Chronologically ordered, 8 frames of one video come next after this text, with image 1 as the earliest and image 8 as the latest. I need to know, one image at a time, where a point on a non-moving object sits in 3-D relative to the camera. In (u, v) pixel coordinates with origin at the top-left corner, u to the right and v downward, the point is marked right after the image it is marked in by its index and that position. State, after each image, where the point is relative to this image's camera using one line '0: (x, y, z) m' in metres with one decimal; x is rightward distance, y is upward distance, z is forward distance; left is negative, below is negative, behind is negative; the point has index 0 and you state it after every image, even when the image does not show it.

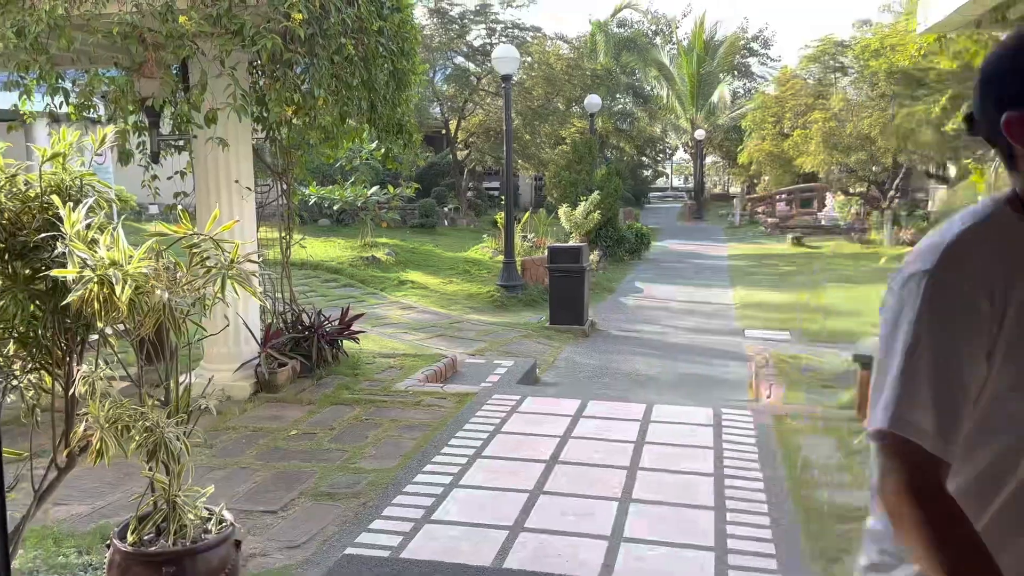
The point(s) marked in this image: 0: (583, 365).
0: (+0.6, -0.7, +7.1) m
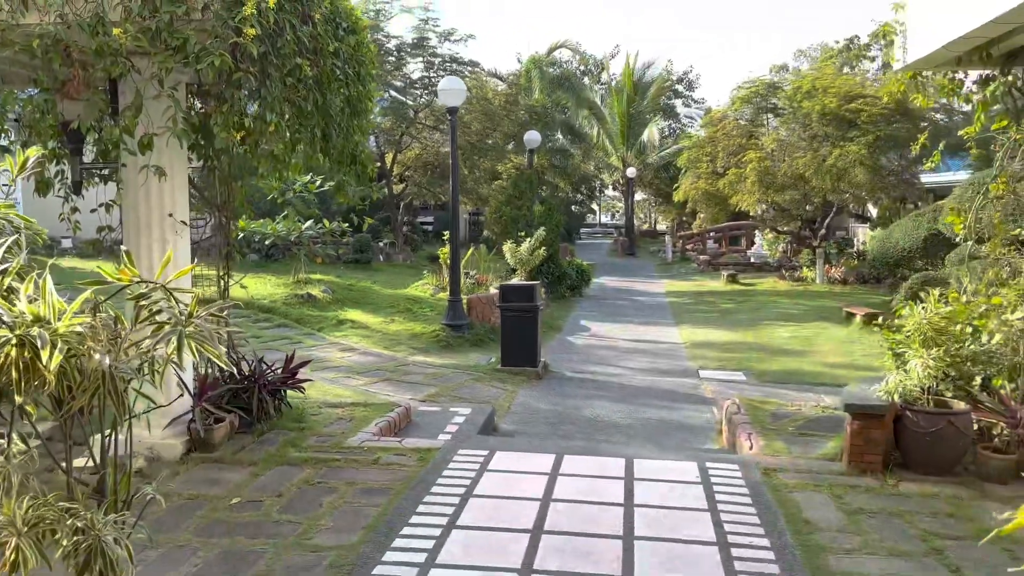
0: (+0.2, -1.0, +6.7) m
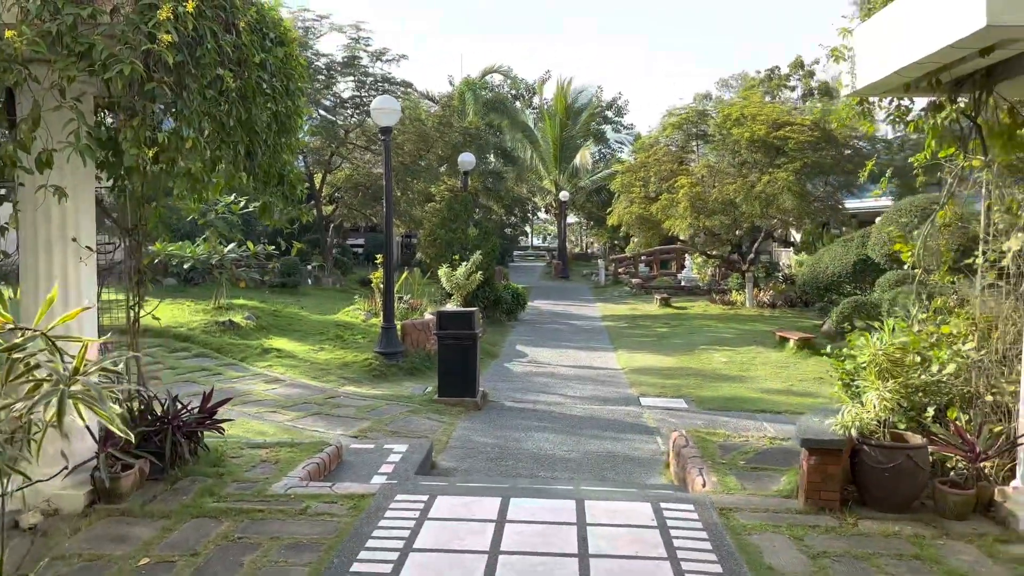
0: (-0.3, -1.3, +6.4) m
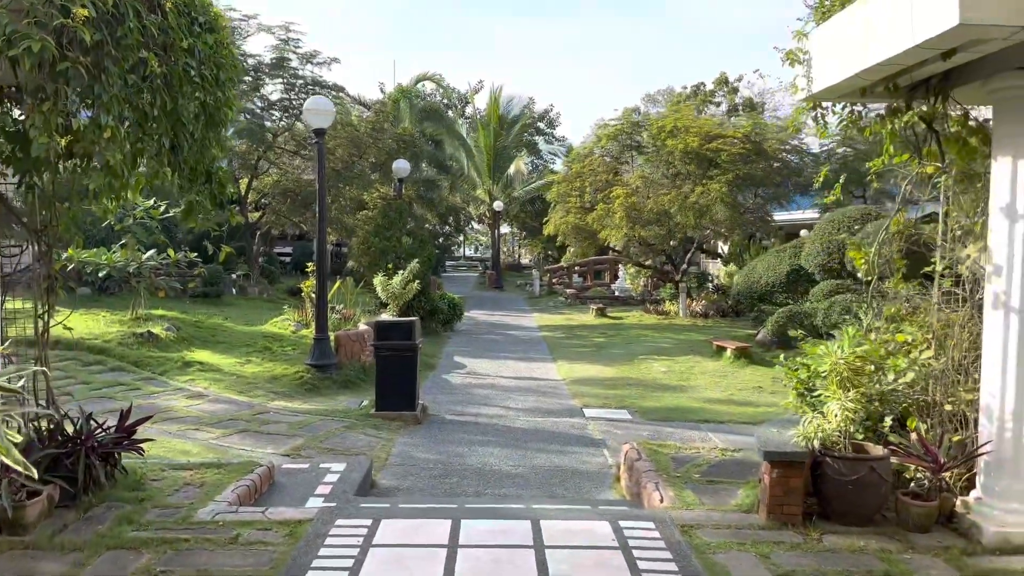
0: (-0.7, -1.3, +6.1) m
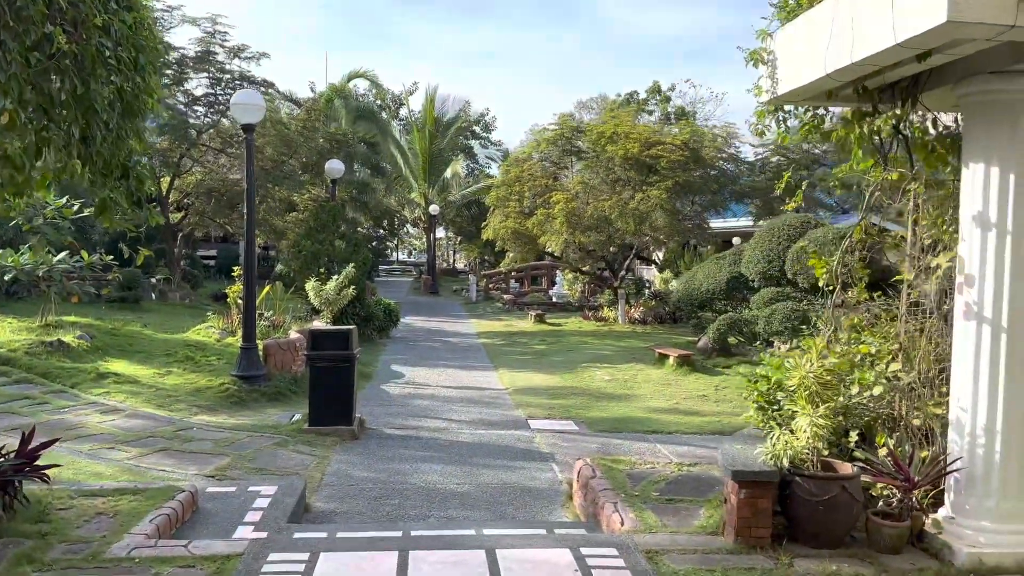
0: (-1.1, -1.4, +5.7) m
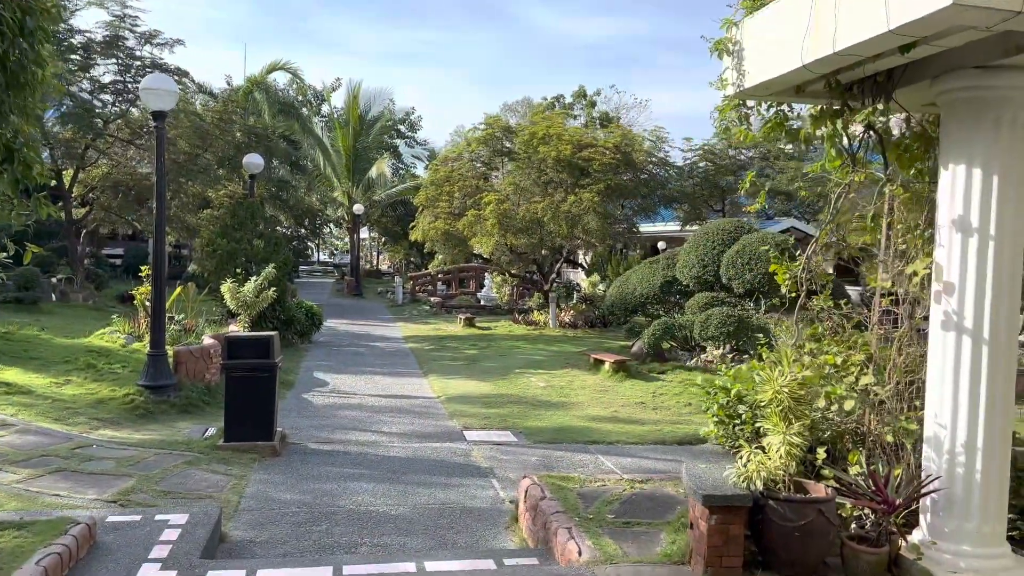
0: (-1.5, -1.4, +5.2) m
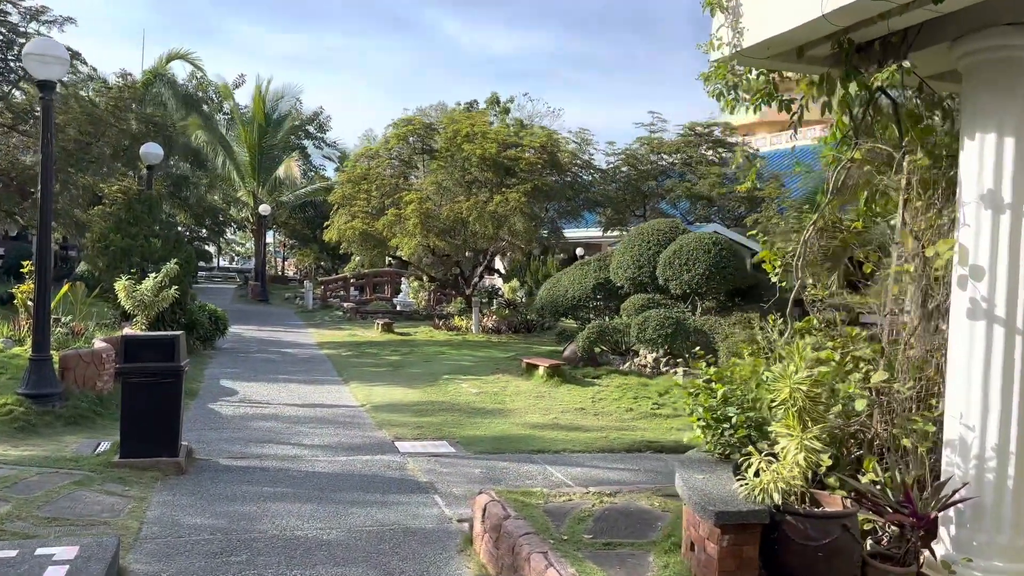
0: (-1.8, -1.3, +4.4) m
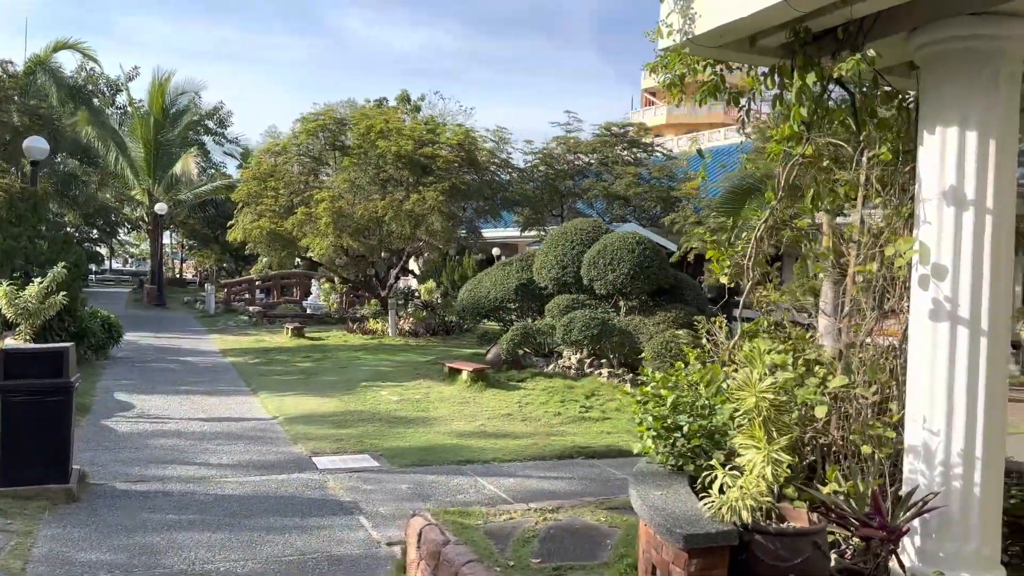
0: (-2.1, -1.4, +3.9) m
